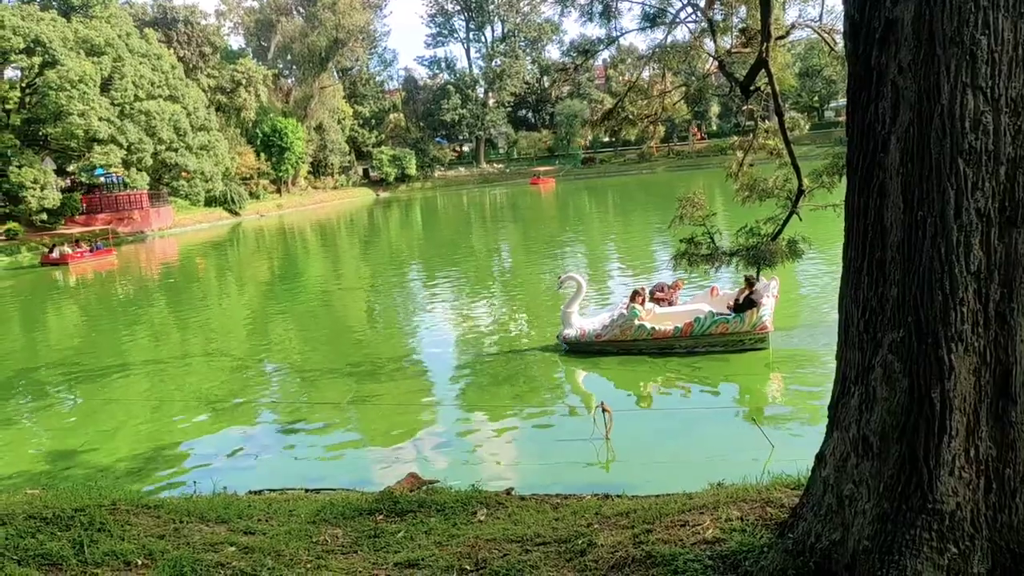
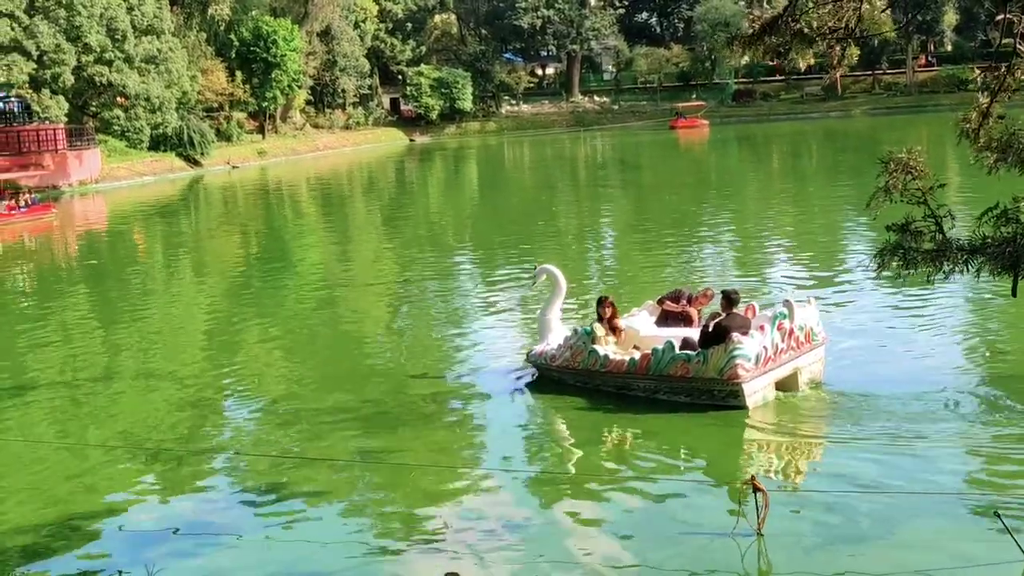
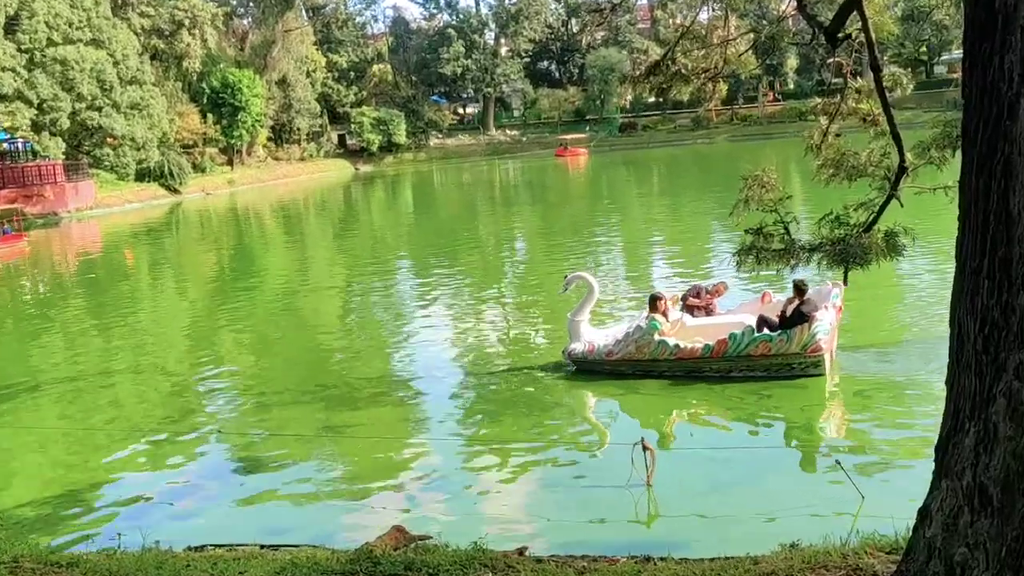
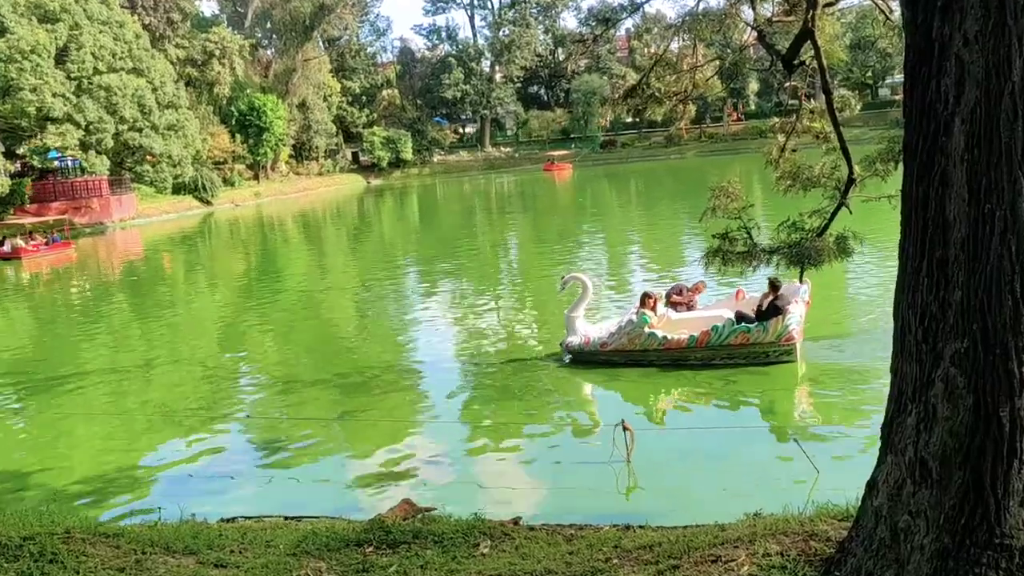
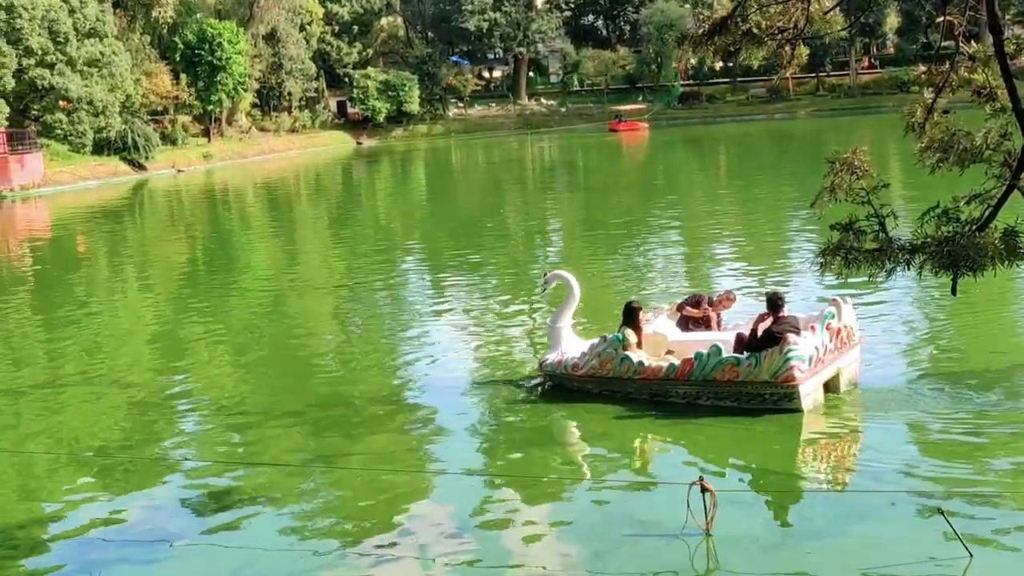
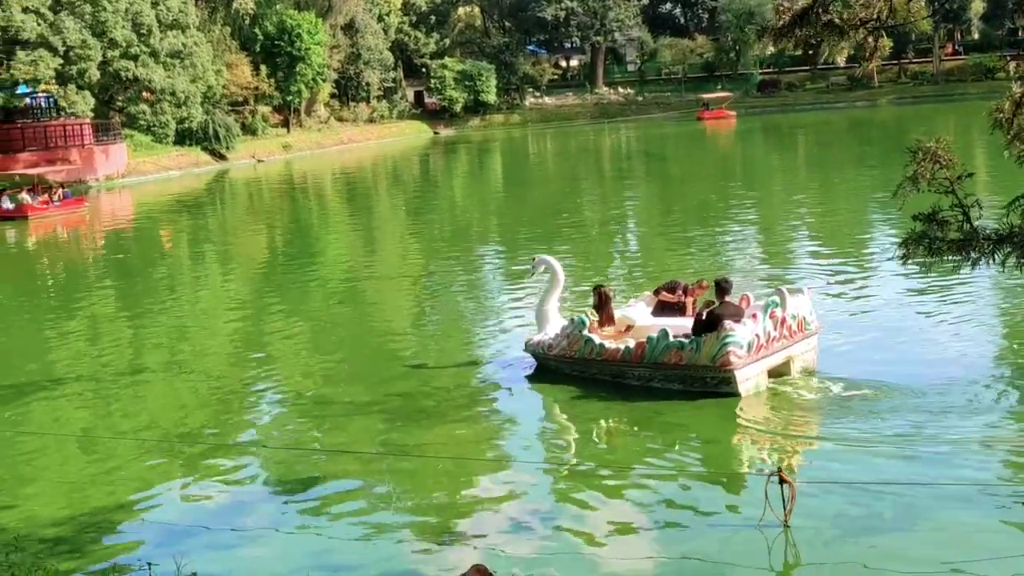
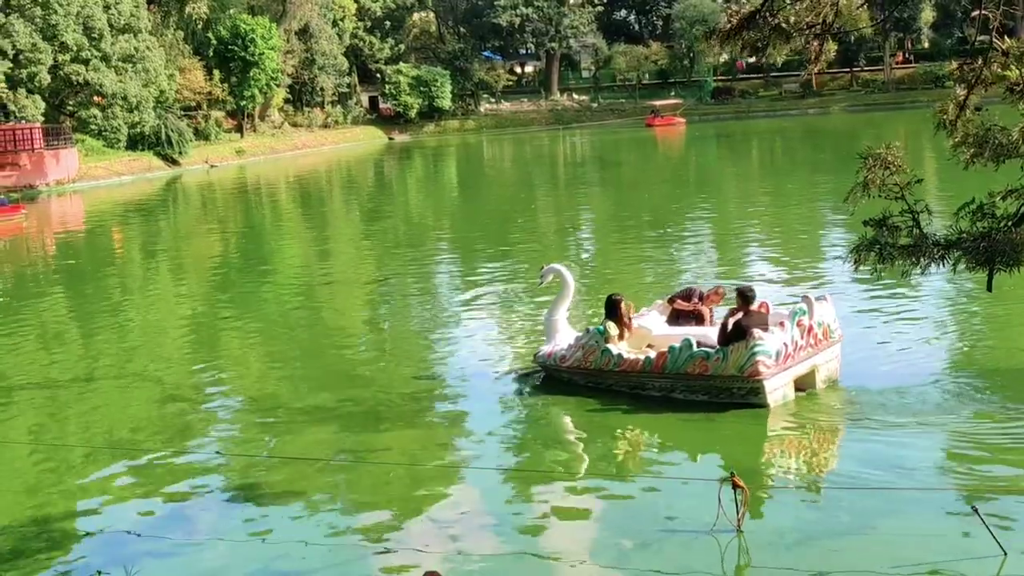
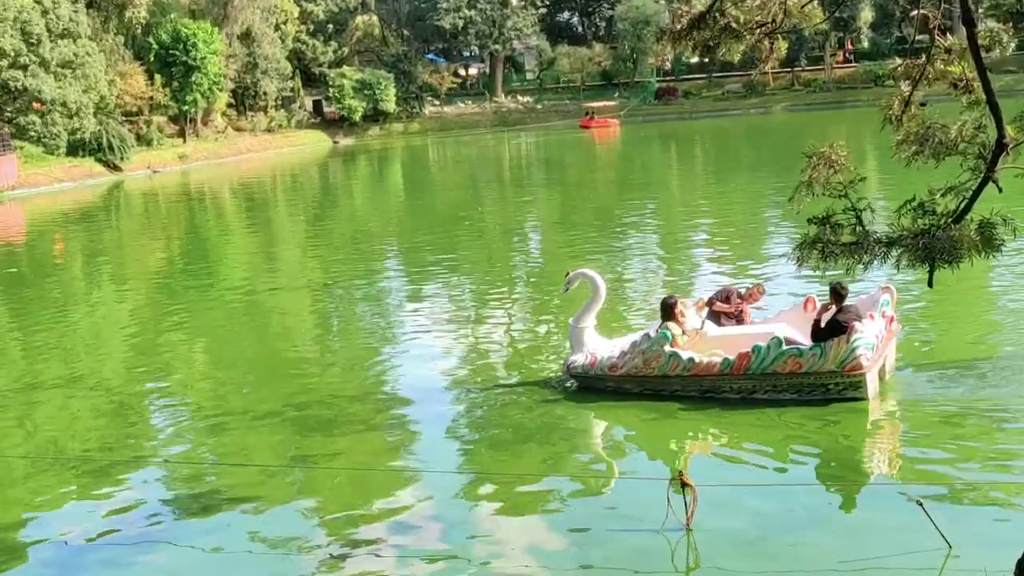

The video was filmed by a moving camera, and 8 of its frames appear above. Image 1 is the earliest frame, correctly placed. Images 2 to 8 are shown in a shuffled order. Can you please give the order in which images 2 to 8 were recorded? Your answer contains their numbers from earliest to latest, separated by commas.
4, 3, 8, 5, 7, 2, 6
